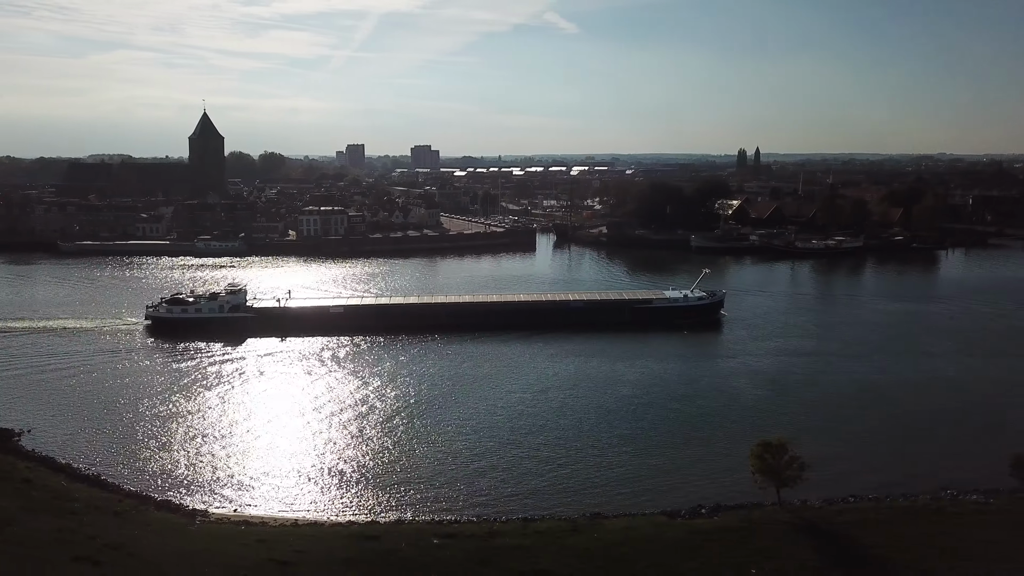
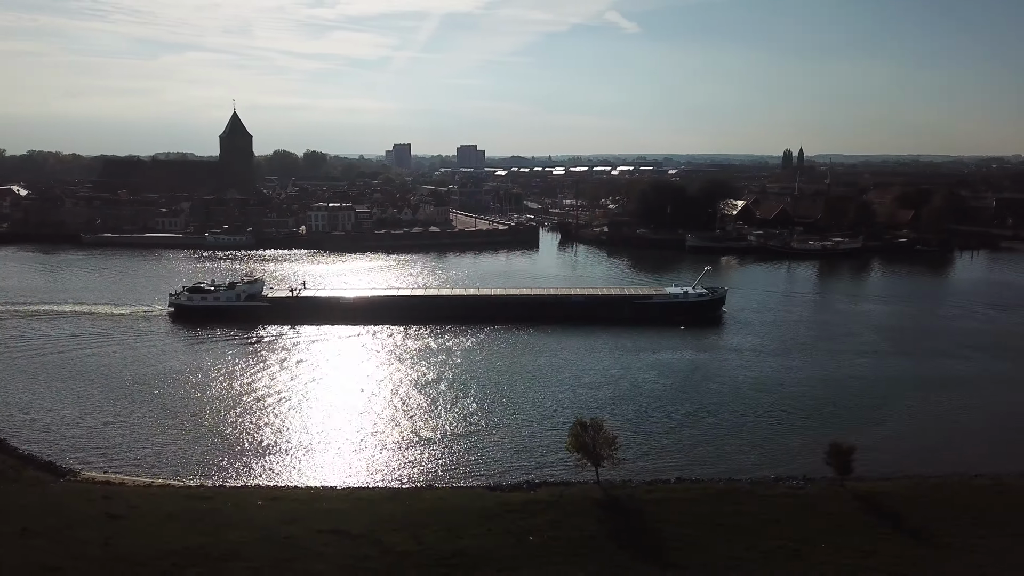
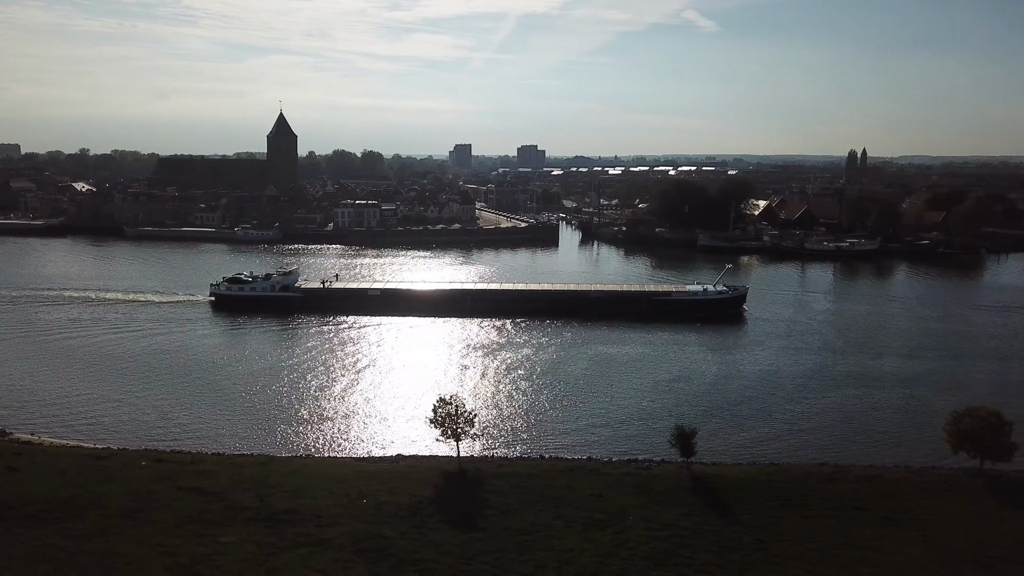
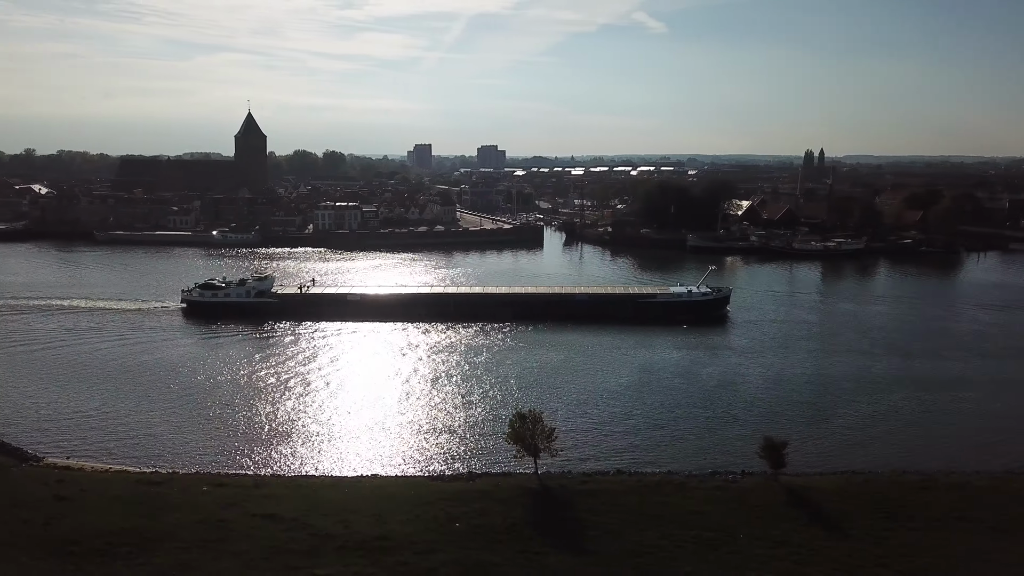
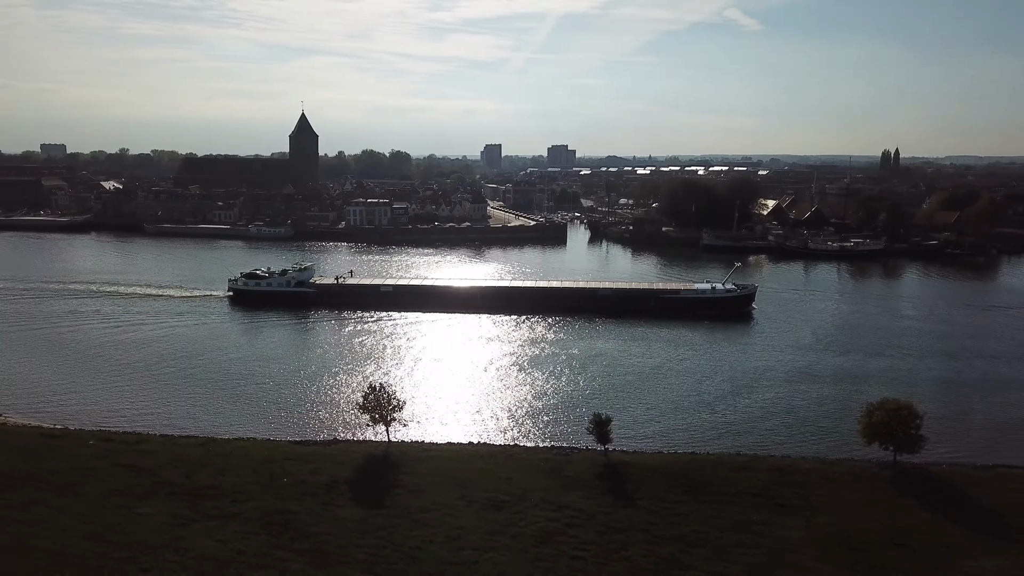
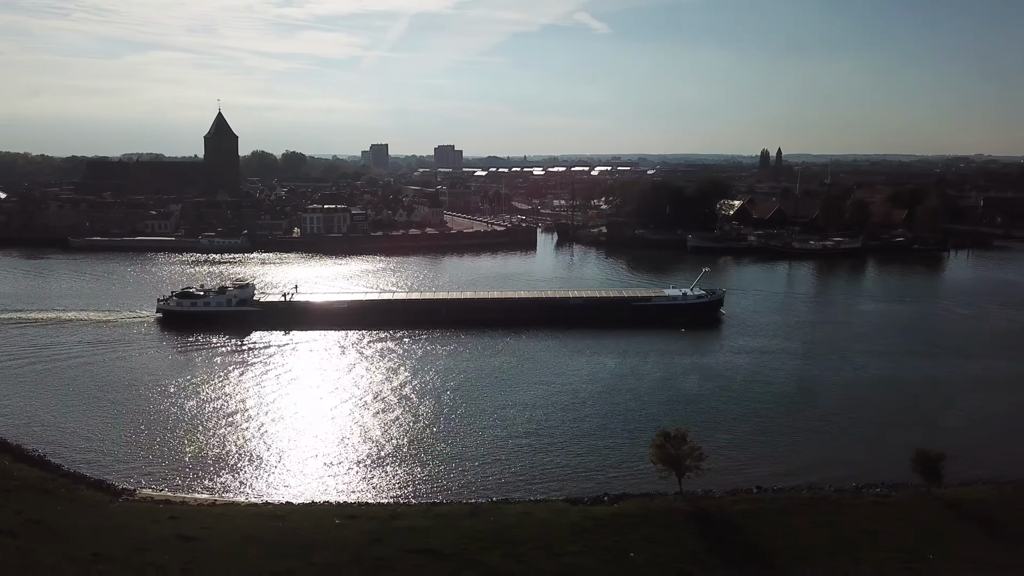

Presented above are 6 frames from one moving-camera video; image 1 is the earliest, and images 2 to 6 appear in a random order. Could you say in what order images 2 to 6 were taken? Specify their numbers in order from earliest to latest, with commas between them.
6, 2, 4, 3, 5
